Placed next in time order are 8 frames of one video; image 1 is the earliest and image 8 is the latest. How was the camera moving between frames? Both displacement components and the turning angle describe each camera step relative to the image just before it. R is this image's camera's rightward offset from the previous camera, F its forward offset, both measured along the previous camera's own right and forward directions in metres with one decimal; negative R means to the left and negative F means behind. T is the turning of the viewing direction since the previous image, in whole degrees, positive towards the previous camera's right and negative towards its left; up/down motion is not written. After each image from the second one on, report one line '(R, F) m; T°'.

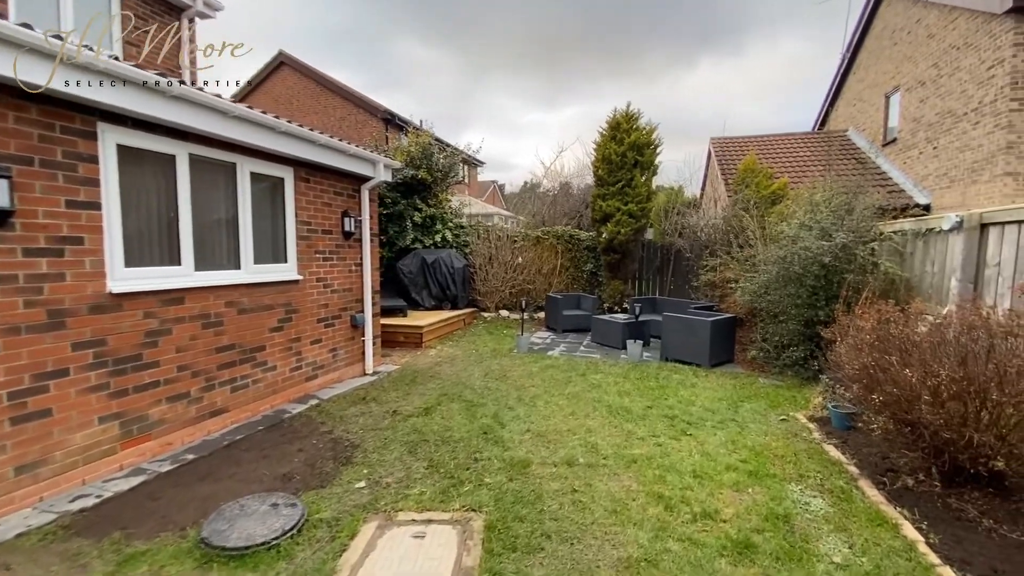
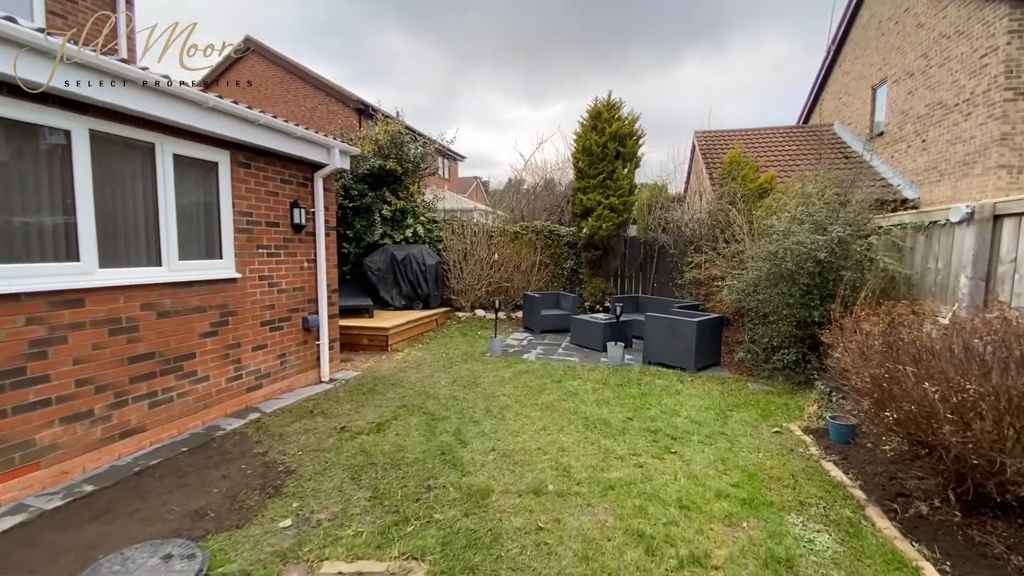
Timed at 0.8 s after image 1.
(+0.2, +0.5) m; +2°
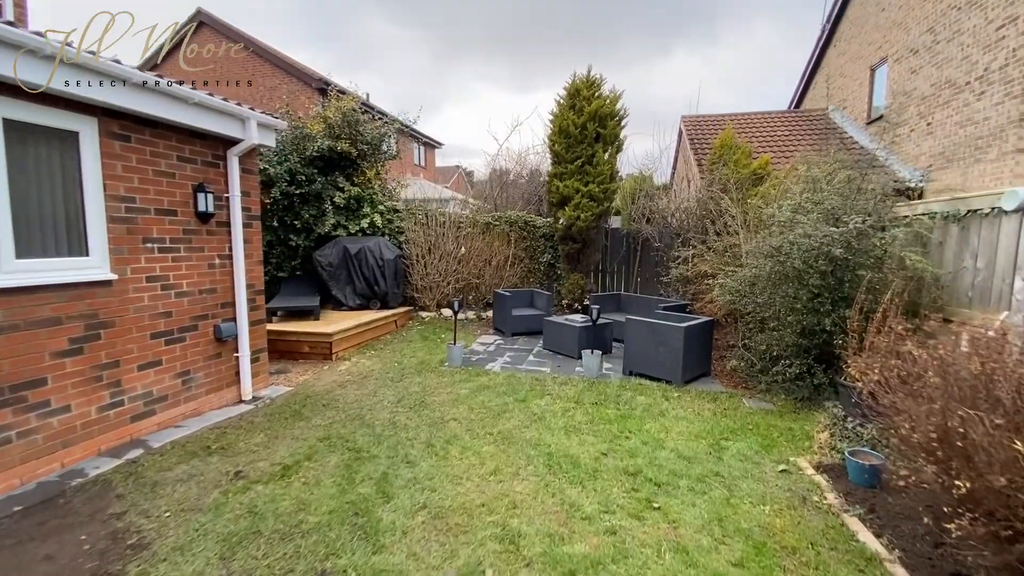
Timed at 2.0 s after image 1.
(+0.3, +0.9) m; +2°
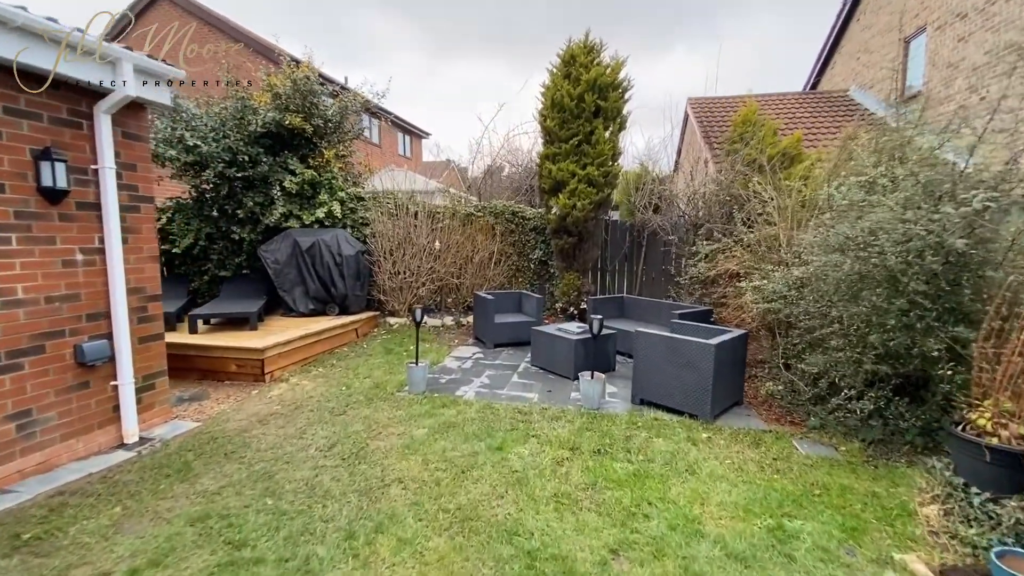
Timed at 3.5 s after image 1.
(+0.2, +1.2) m; +1°
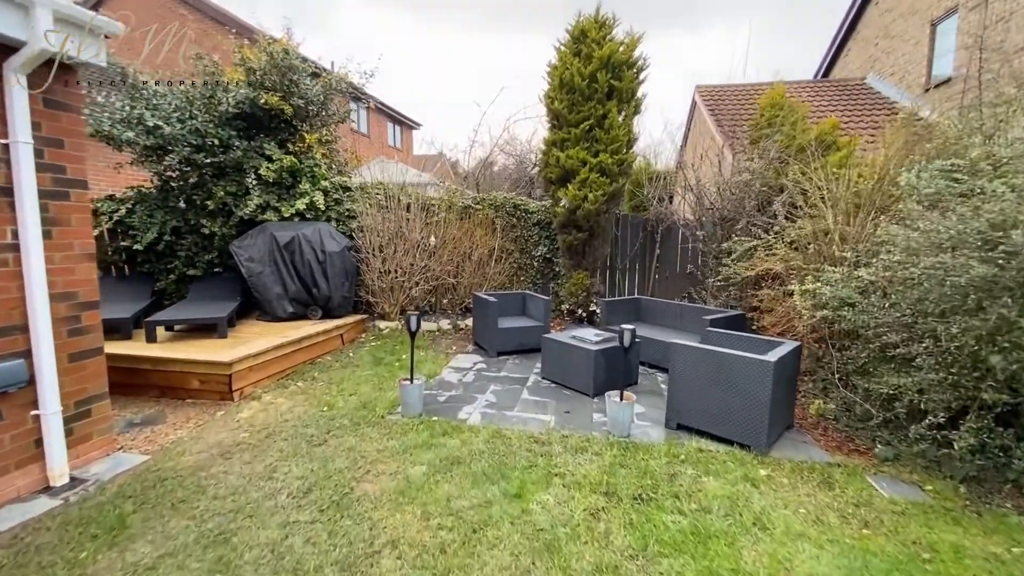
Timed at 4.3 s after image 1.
(-0.2, +0.7) m; +1°
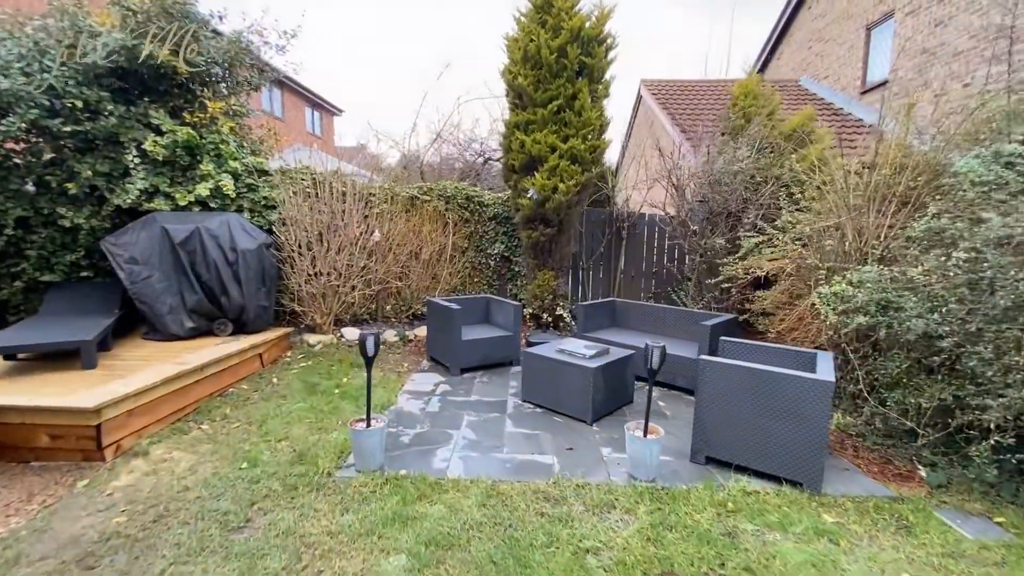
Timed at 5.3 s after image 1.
(-0.4, +0.8) m; +9°
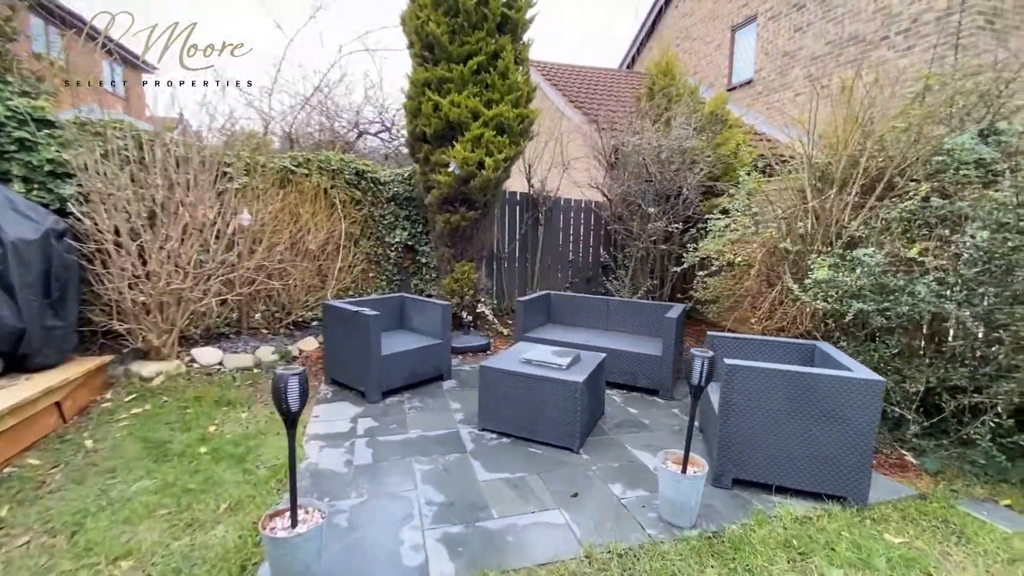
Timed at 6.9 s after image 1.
(-0.6, +0.9) m; +17°
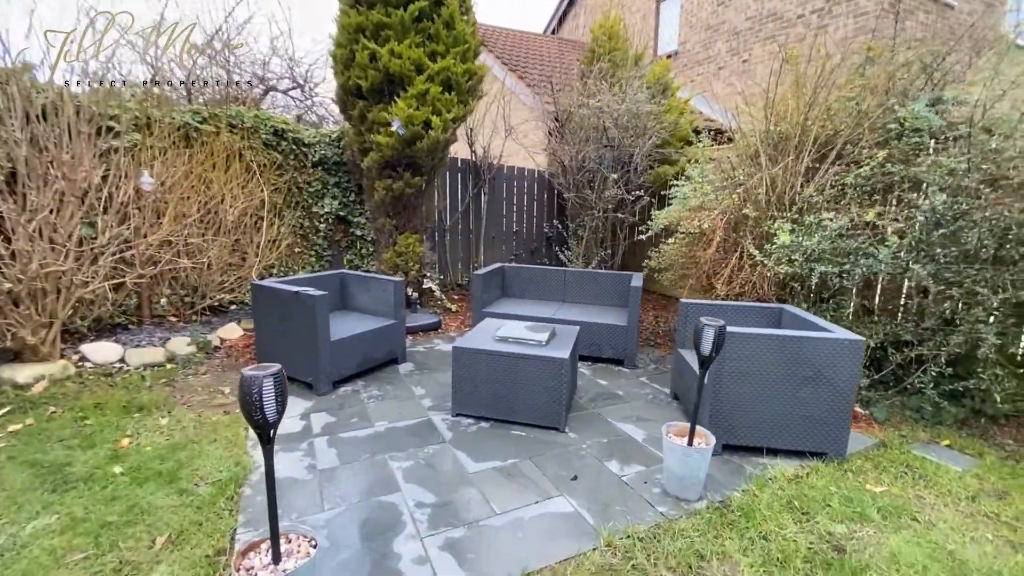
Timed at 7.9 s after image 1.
(-0.3, +0.3) m; +10°
